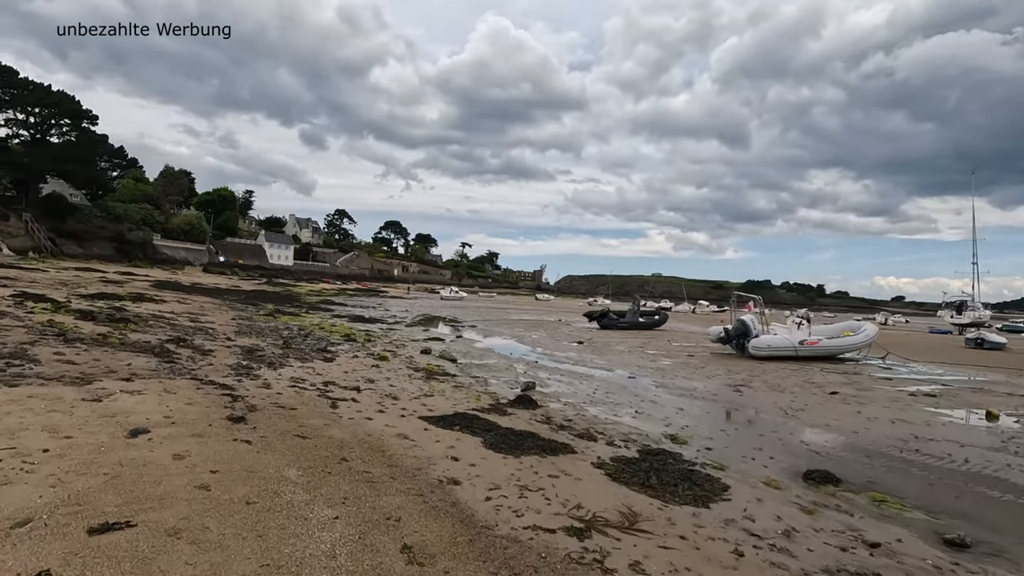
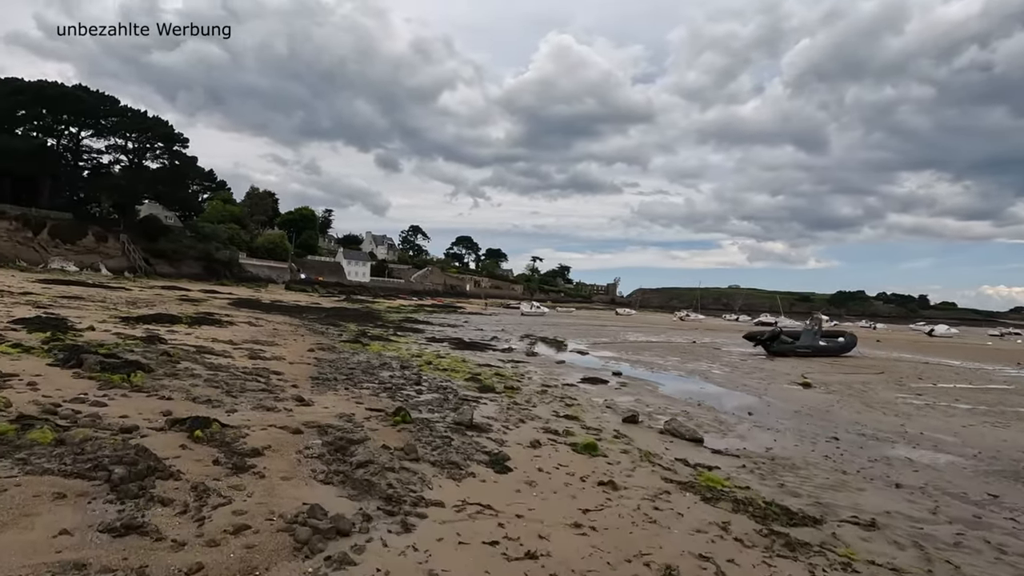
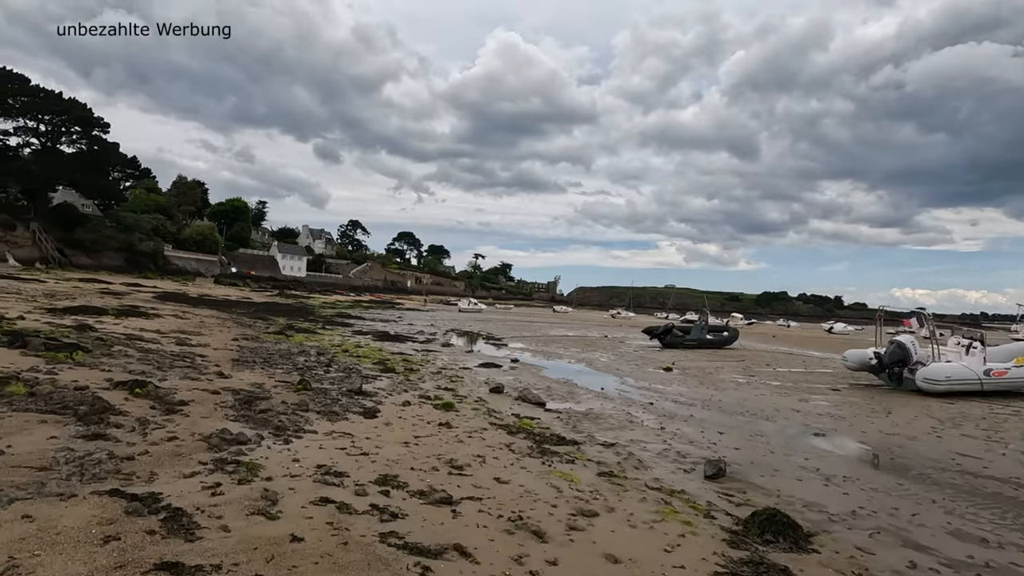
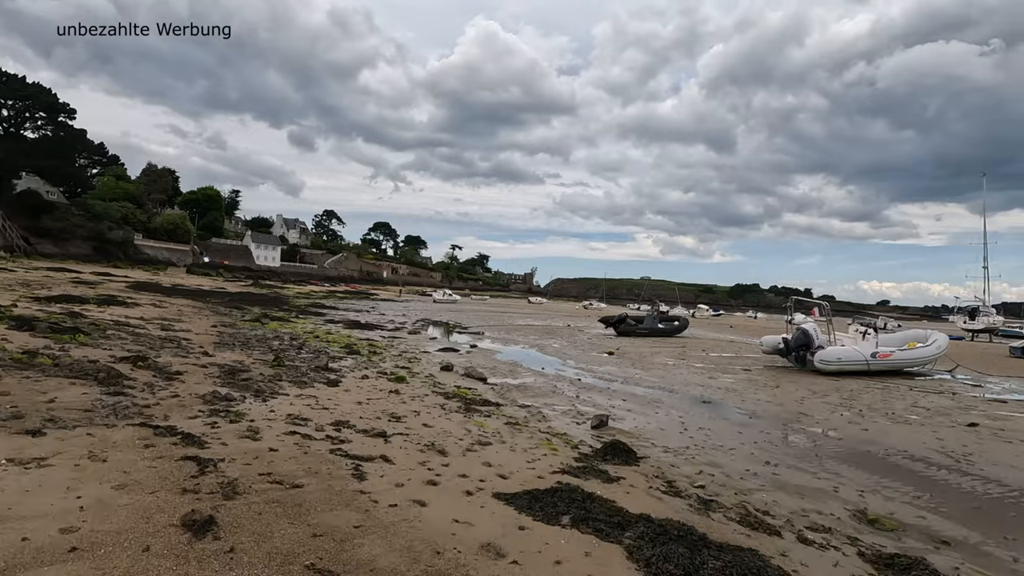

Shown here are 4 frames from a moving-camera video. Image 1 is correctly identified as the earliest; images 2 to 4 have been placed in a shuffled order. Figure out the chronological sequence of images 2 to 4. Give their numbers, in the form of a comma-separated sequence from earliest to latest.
4, 3, 2
